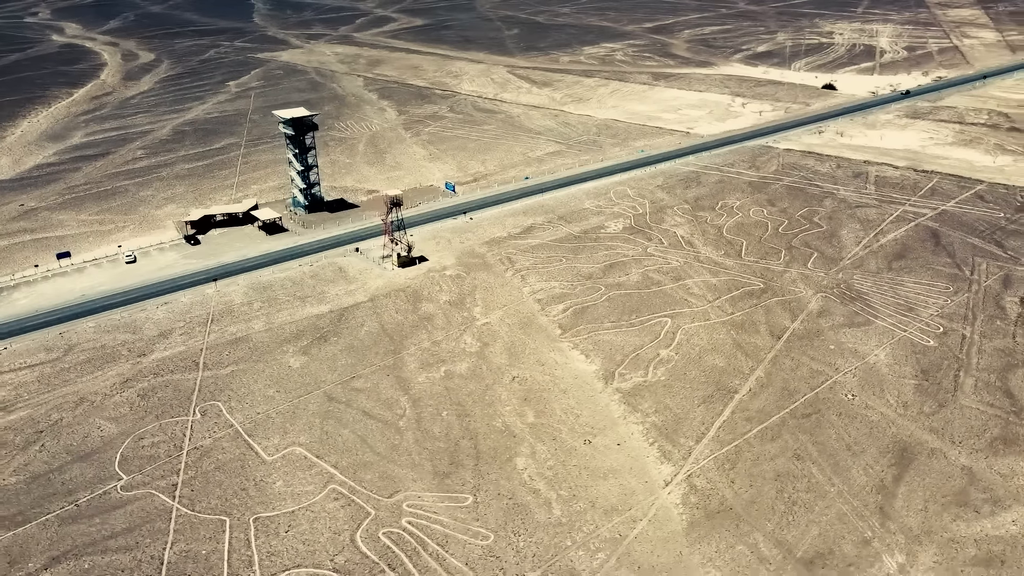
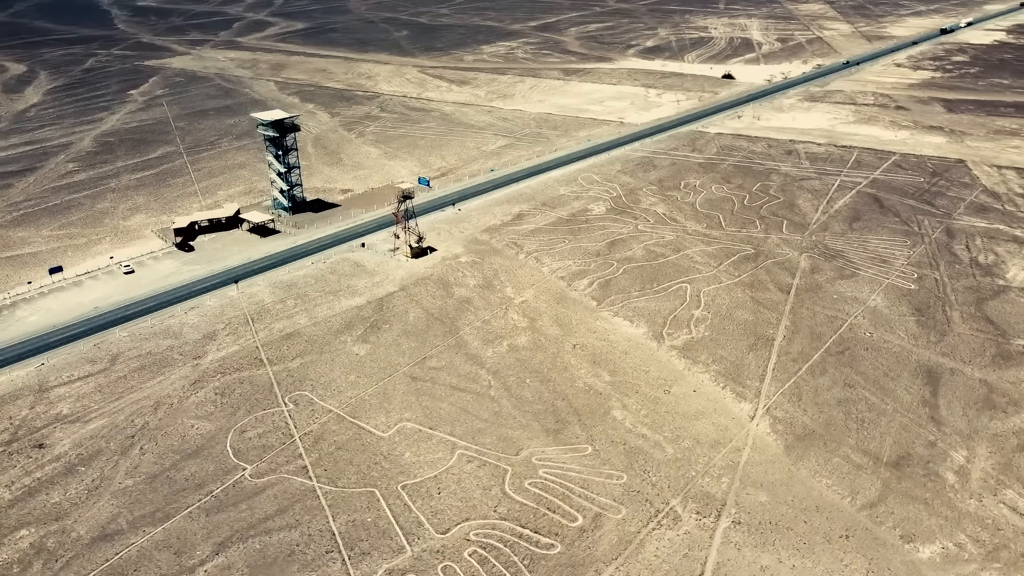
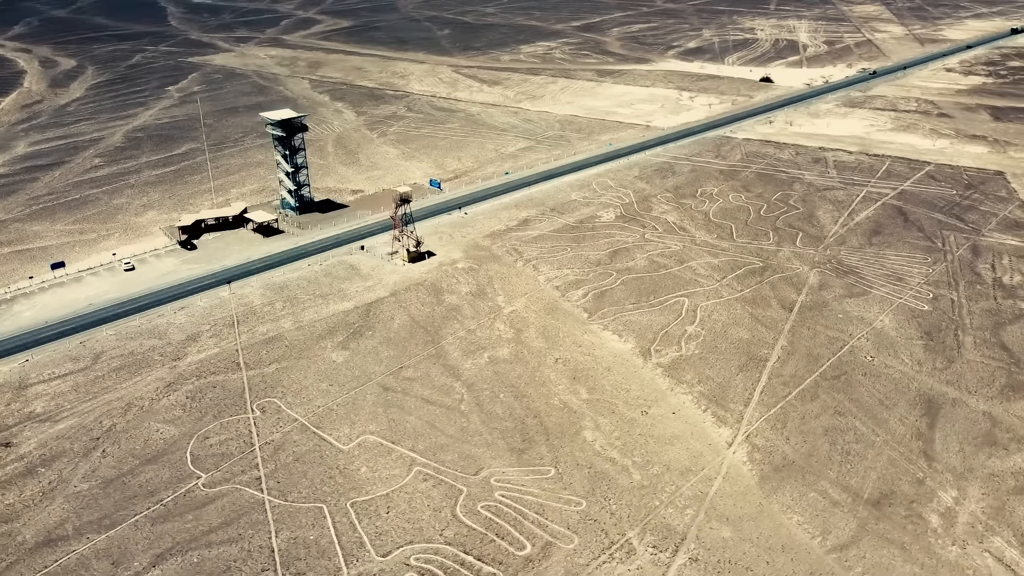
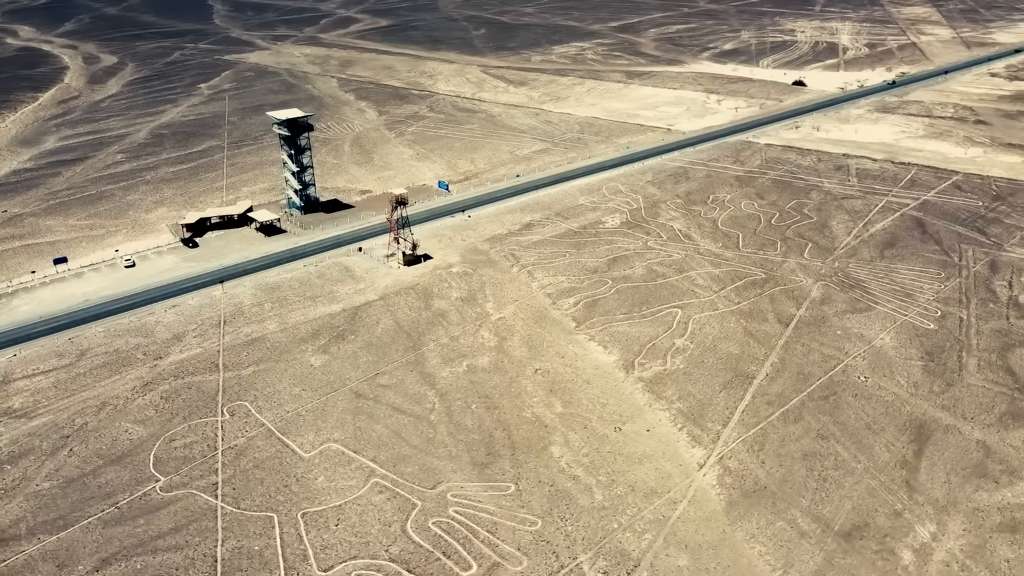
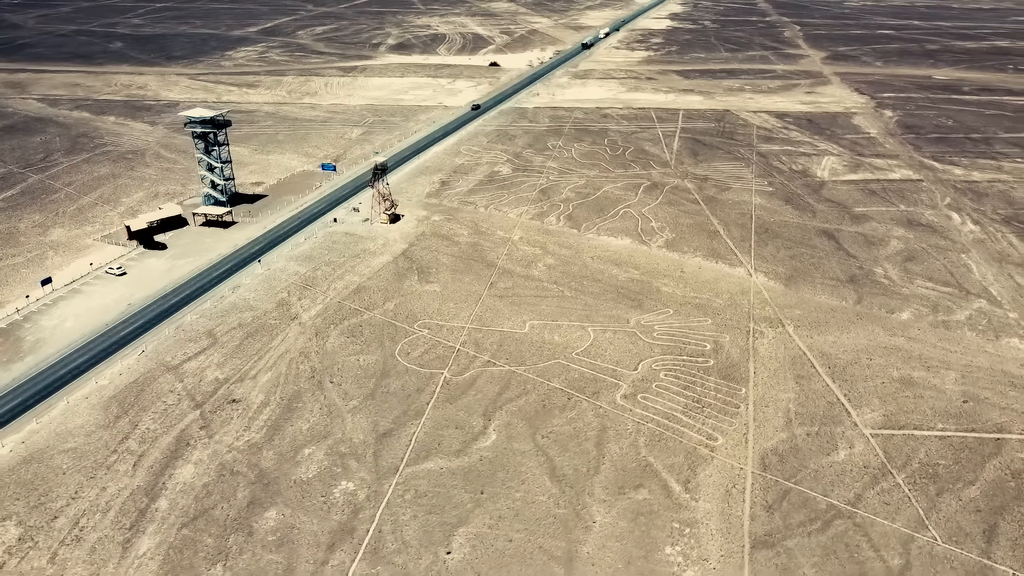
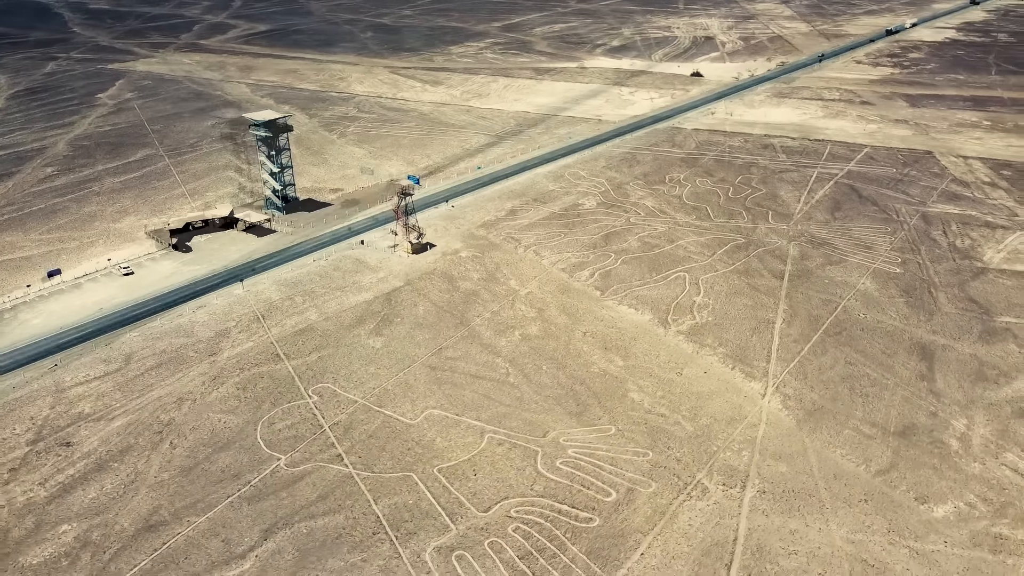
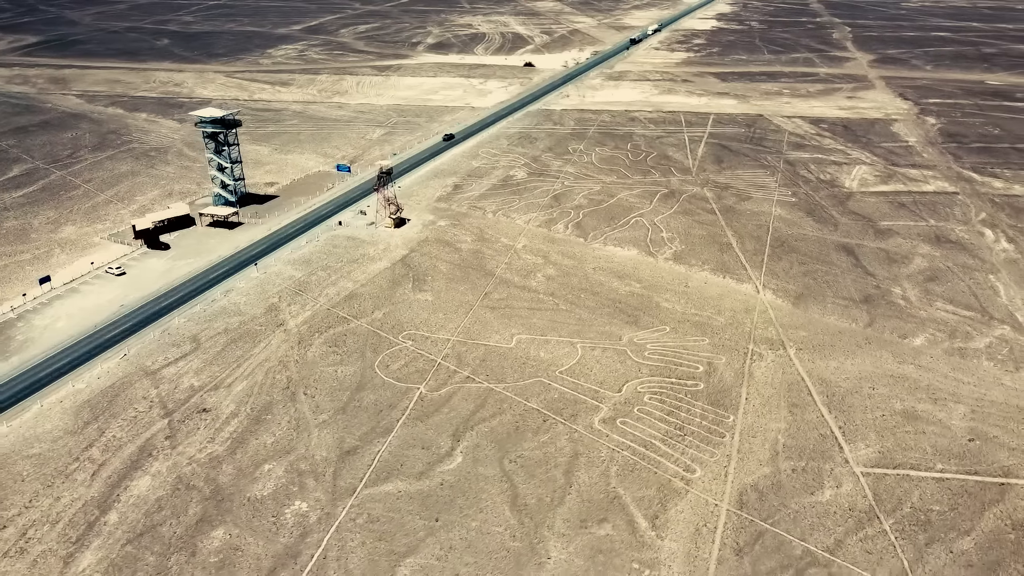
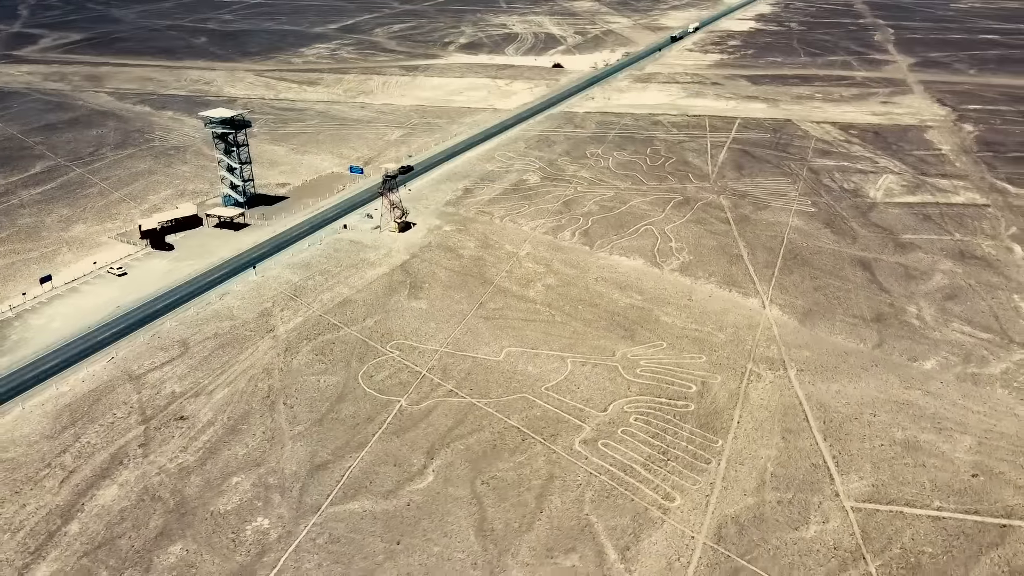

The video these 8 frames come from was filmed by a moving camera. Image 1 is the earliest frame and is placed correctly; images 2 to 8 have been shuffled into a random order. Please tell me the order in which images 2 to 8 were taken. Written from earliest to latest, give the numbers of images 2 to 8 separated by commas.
4, 3, 2, 6, 8, 7, 5
